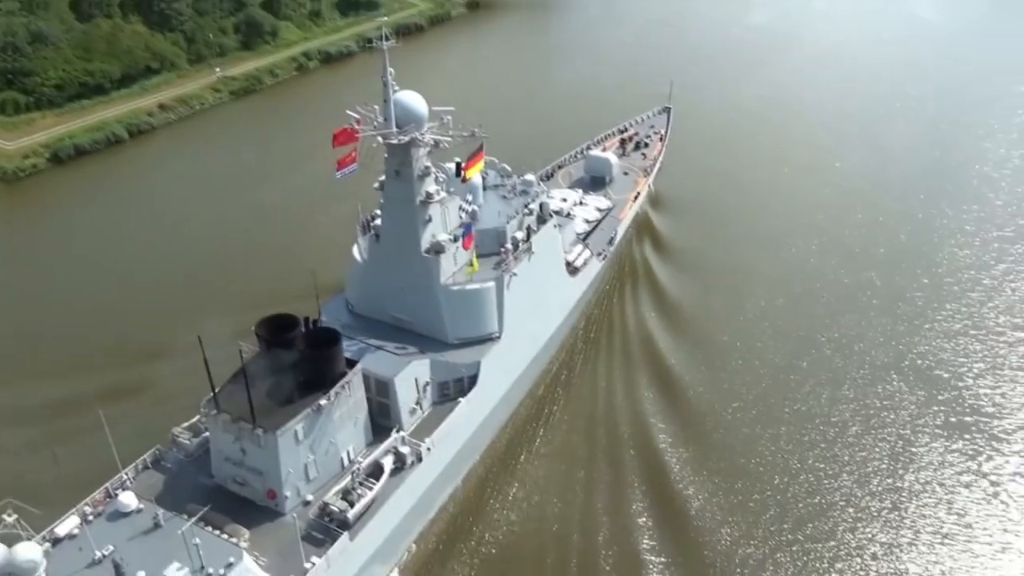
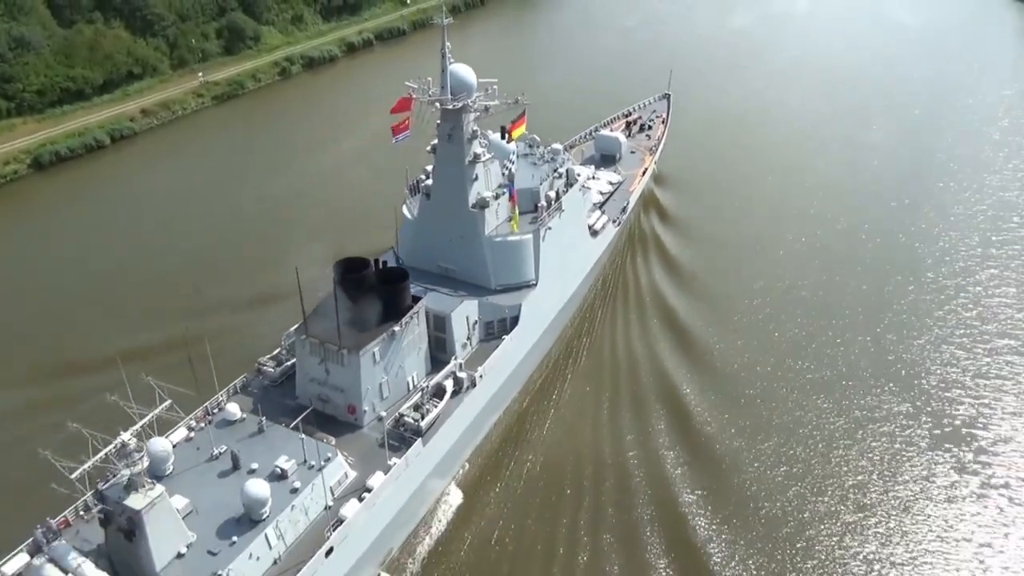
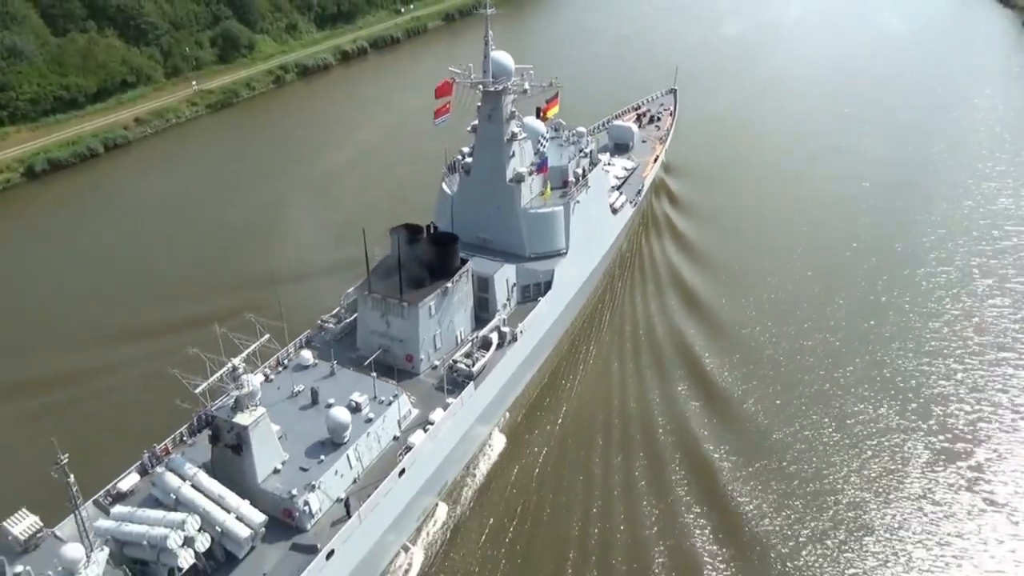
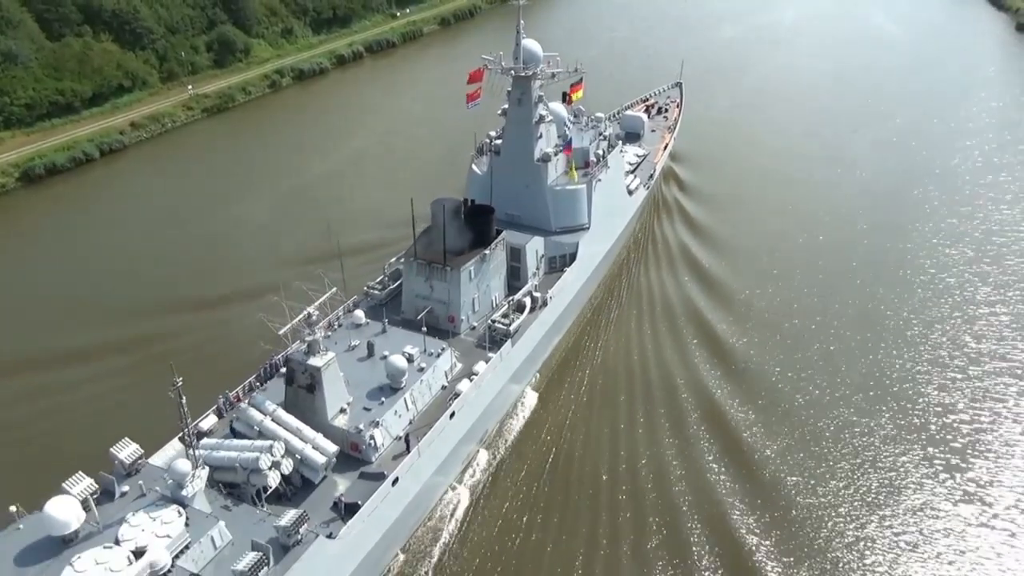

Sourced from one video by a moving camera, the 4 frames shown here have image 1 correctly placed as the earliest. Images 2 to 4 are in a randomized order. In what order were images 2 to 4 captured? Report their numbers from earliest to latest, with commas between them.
2, 3, 4
